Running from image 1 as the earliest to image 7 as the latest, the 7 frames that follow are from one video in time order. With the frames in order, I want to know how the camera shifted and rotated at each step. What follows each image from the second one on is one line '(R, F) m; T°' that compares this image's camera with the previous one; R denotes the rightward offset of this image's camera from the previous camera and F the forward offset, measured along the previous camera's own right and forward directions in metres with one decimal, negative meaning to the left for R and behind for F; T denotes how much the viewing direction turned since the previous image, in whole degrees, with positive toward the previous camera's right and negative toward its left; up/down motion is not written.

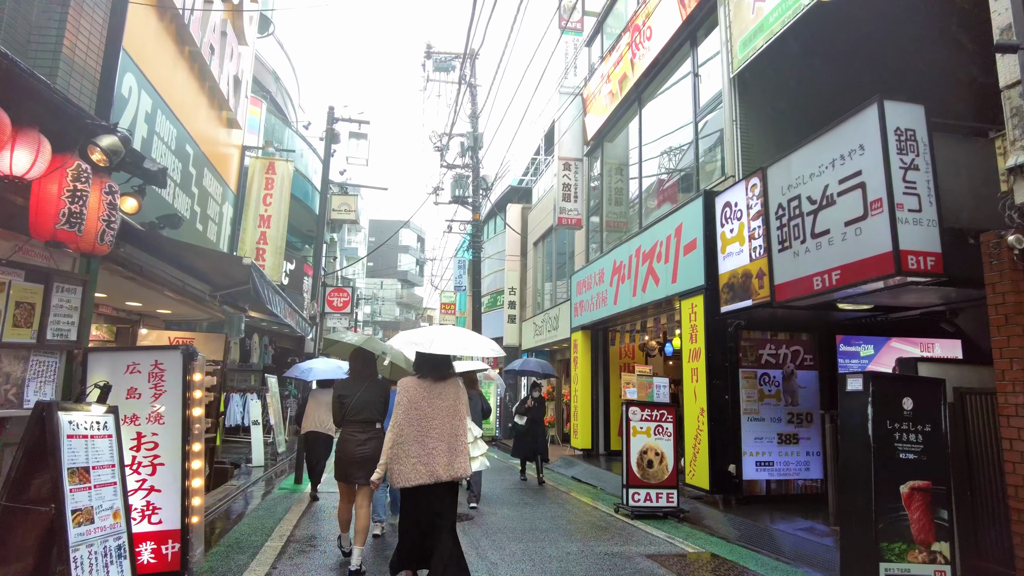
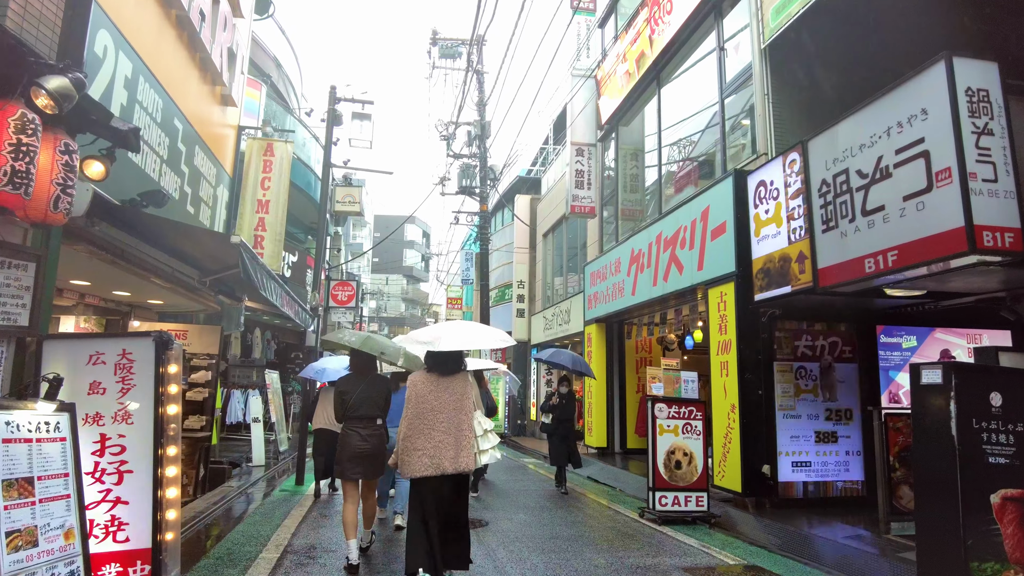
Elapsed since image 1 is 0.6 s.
(-0.1, +0.6) m; 0°
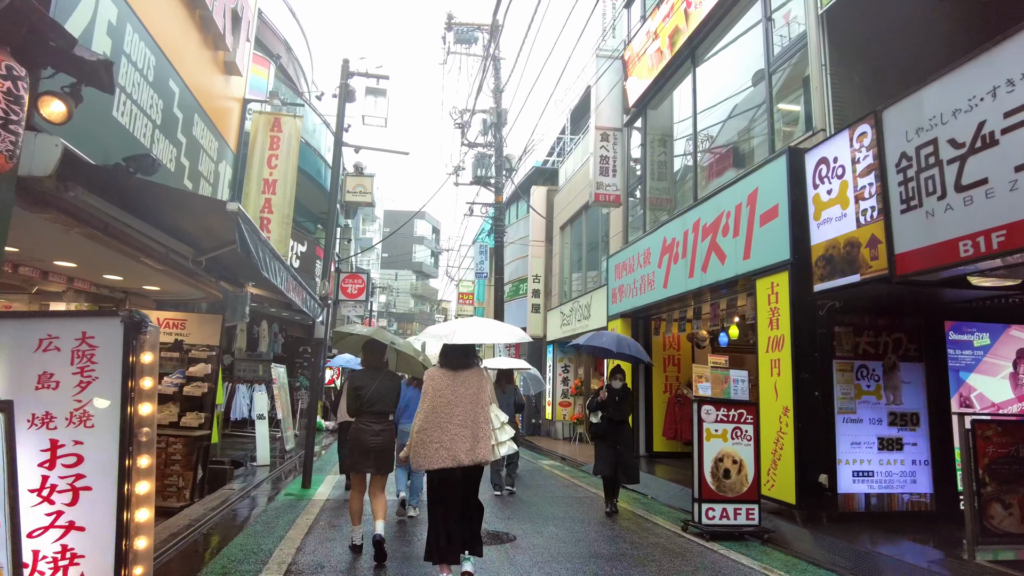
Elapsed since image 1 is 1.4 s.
(-0.2, +0.7) m; -1°
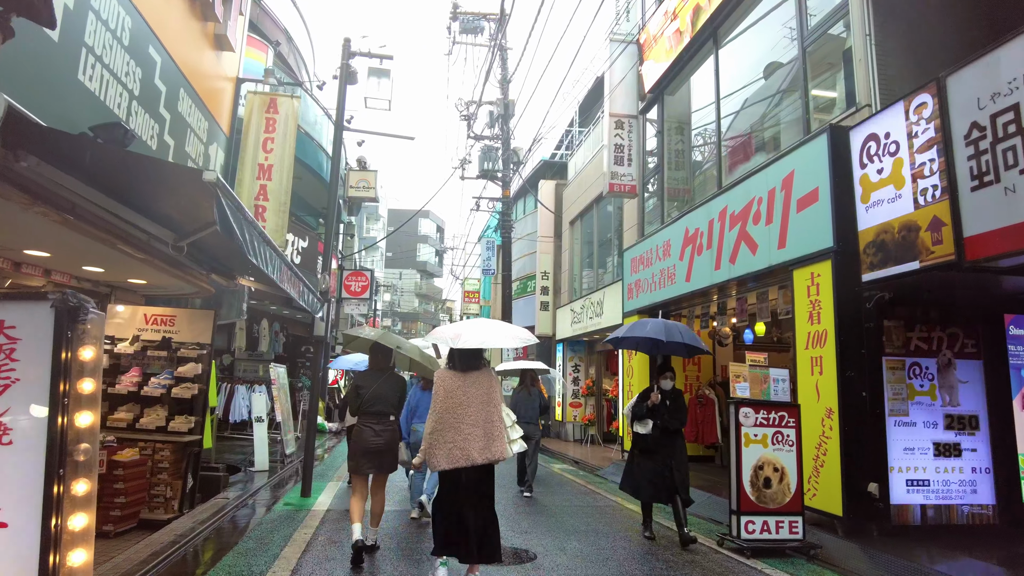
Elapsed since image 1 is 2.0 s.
(-0.1, +0.6) m; 0°
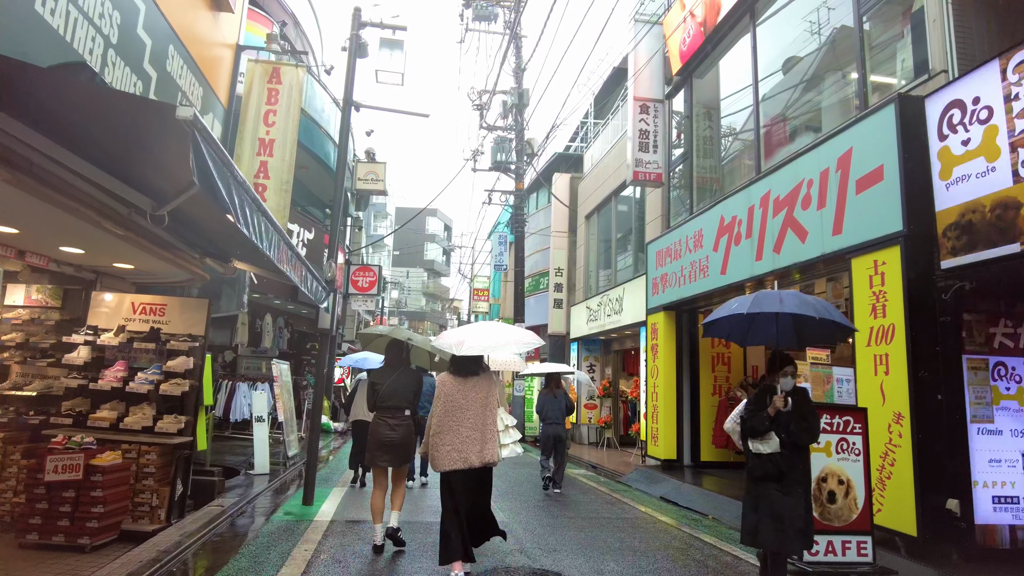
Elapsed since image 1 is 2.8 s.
(-0.2, +0.7) m; -1°
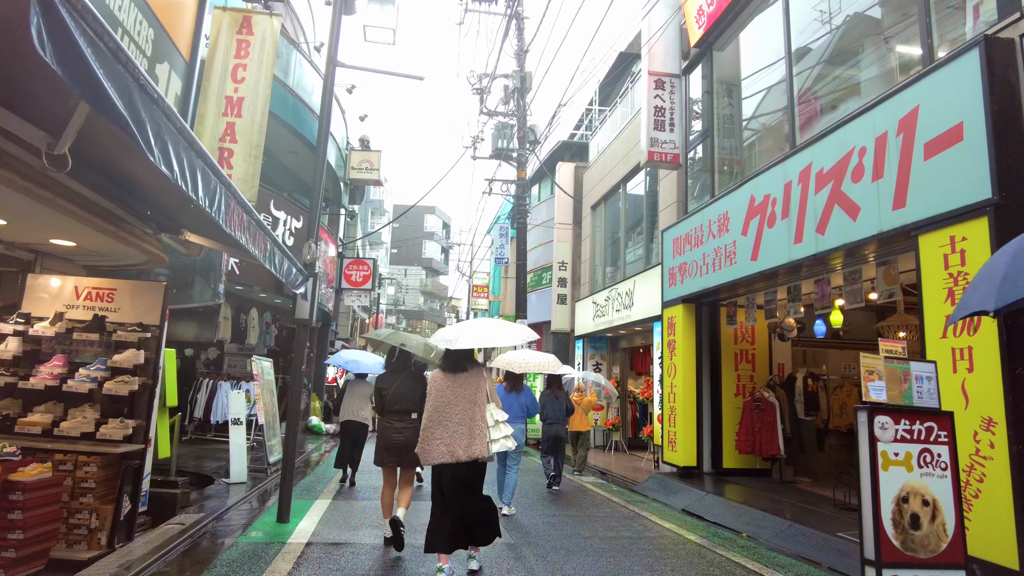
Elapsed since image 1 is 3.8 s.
(-0.1, +0.9) m; 0°
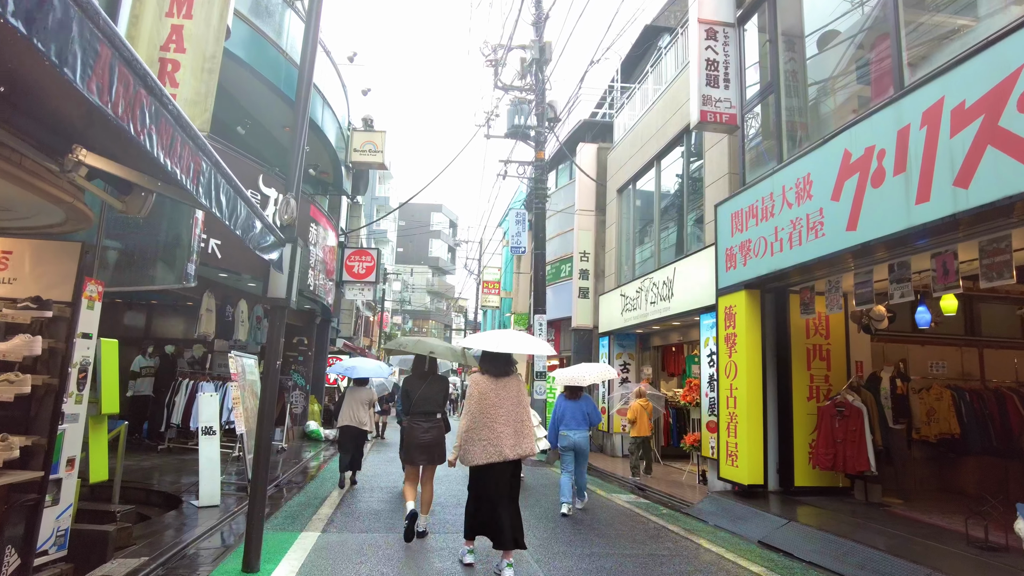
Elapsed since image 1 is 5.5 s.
(-0.3, +1.6) m; 0°
